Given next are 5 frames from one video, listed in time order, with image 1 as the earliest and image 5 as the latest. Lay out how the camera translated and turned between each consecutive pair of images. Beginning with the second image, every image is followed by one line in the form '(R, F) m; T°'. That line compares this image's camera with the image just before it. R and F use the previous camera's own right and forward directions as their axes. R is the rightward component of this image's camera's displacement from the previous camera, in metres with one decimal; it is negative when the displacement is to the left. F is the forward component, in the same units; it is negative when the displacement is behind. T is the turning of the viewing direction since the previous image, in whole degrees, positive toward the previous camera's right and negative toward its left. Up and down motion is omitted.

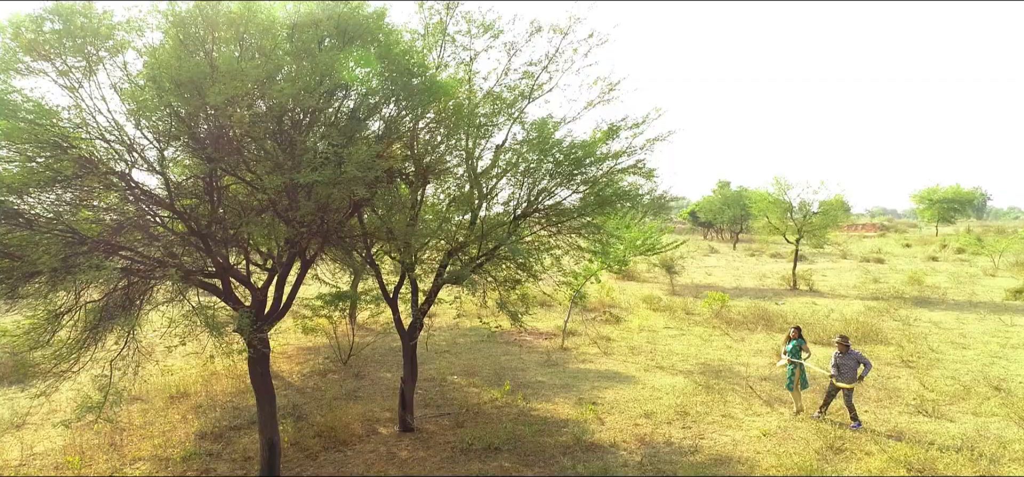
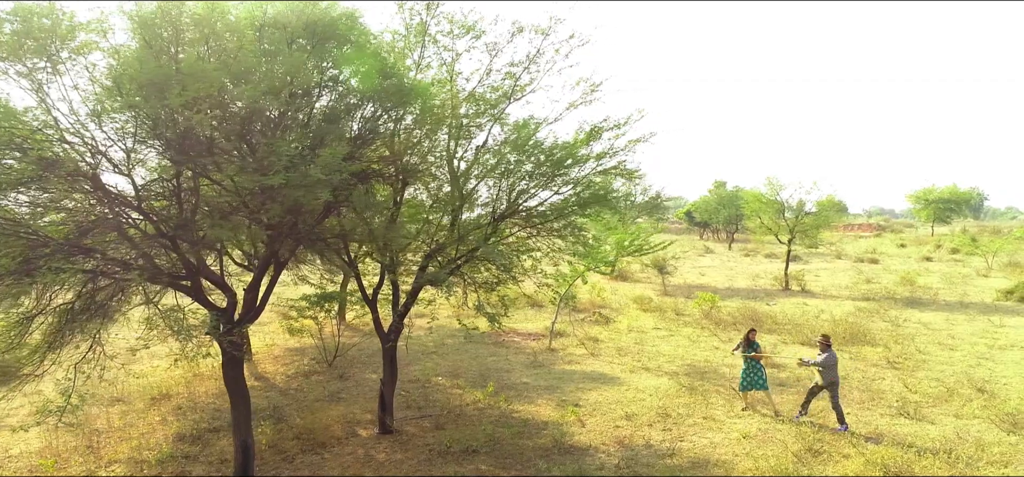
(+0.3, 0.0) m; 0°
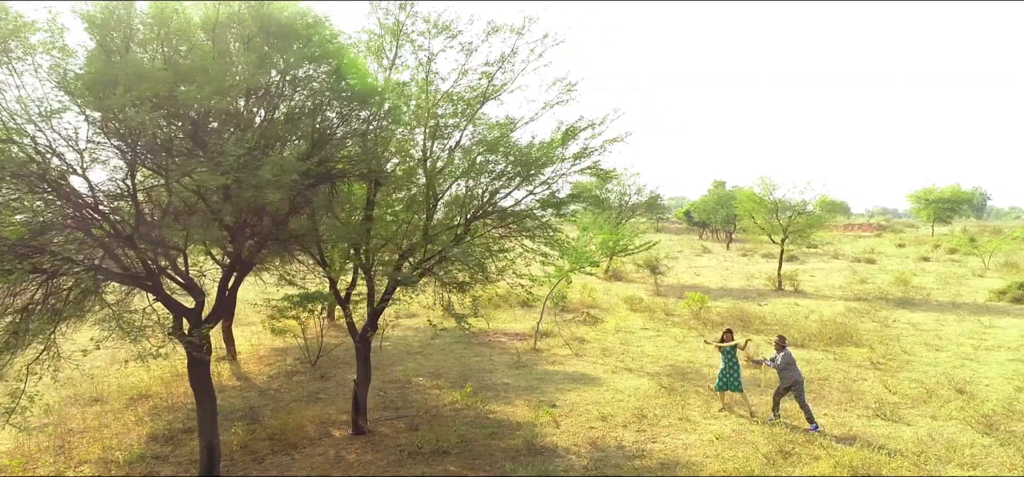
(+0.4, 0.0) m; 0°
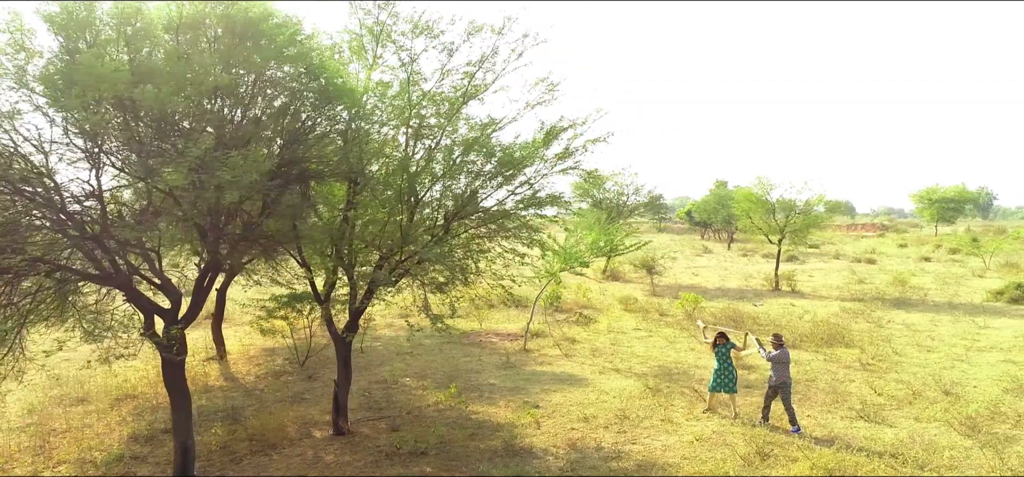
(+0.3, 0.0) m; 0°
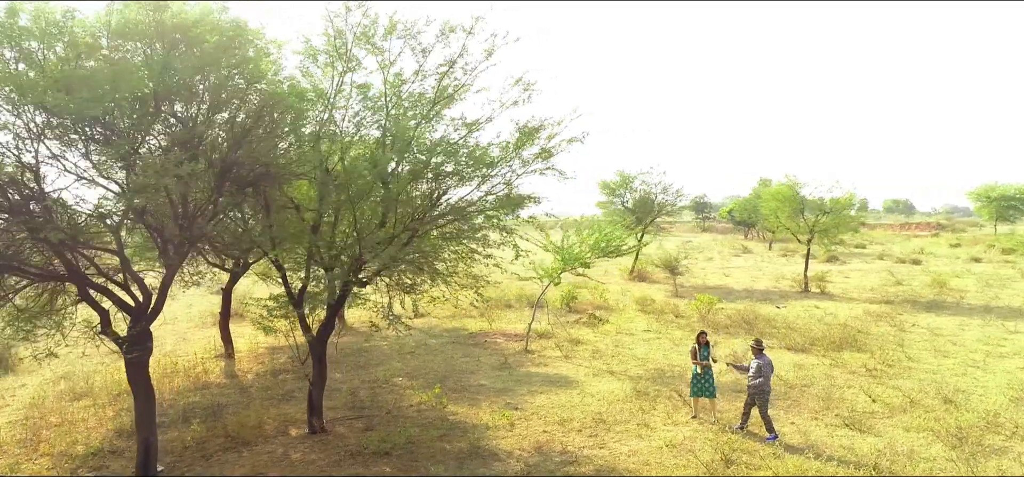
(+1.0, +0.1) m; -4°
